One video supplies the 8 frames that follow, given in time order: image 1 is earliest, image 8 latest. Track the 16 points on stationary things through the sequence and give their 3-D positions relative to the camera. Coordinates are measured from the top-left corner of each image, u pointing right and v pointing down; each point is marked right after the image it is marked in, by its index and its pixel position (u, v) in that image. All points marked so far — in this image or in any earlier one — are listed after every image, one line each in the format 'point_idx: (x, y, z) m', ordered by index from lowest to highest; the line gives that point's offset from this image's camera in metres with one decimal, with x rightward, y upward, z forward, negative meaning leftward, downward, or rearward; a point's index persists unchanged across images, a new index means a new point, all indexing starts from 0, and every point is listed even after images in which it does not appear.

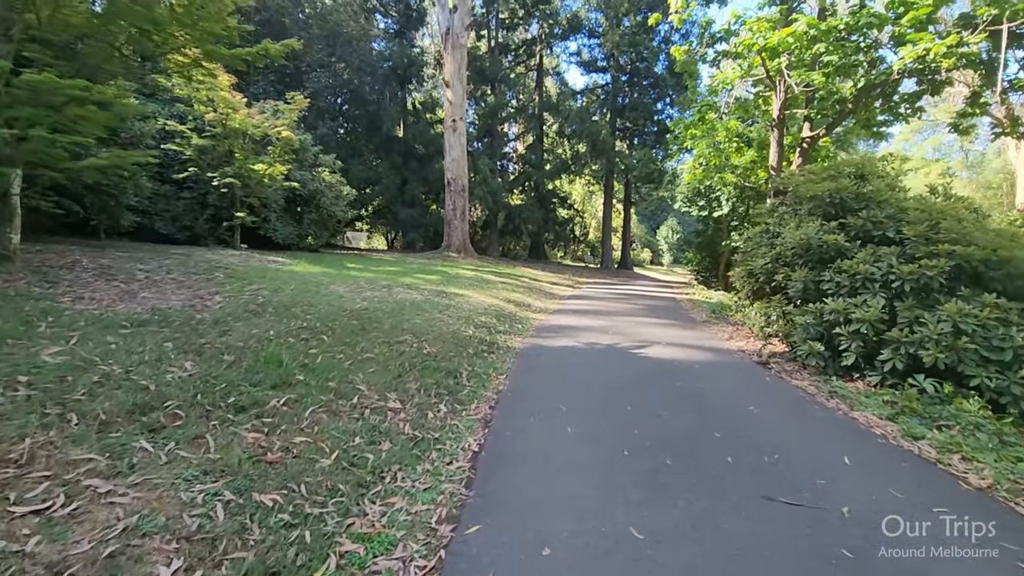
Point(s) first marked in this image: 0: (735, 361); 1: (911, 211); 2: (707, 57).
0: (+3.1, -1.0, +7.2) m
1: (+4.8, +0.9, +6.2) m
2: (+6.8, +8.0, +18.1) m
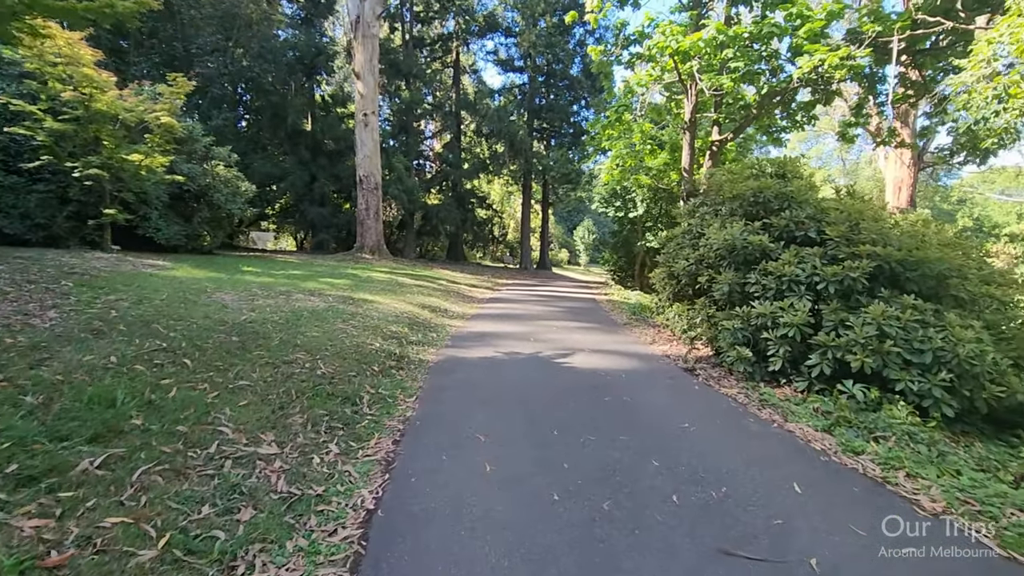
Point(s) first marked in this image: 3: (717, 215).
0: (+2.0, -1.1, +6.9) m
1: (+3.8, +0.9, +6.2) m
2: (+3.8, +8.0, +18.2) m
3: (+3.1, +1.1, +7.6) m
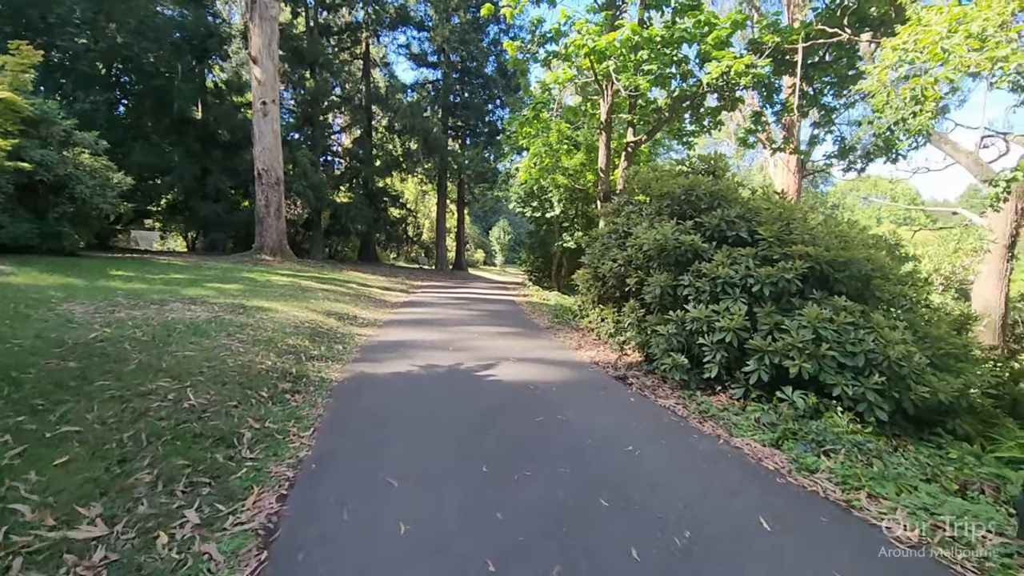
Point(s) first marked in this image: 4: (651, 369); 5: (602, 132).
0: (+1.0, -1.1, +6.4) m
1: (+2.9, +0.9, +6.0) m
2: (+0.9, +7.9, +17.9) m
3: (+1.9, +1.0, +7.3) m
4: (+1.7, -1.0, +6.3) m
5: (+3.0, +5.3, +17.6) m
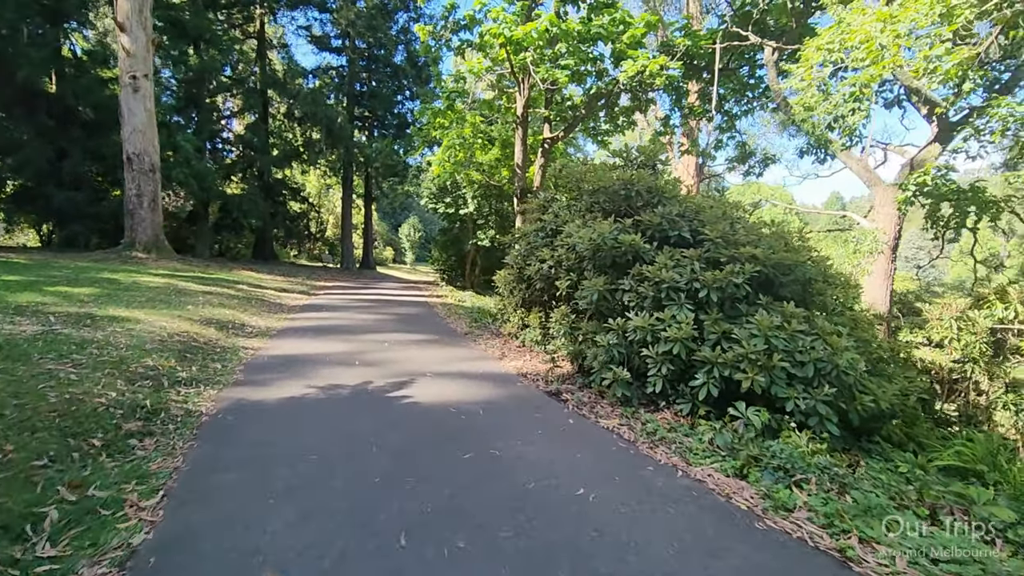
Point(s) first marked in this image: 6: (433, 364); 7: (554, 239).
0: (+0.1, -1.1, +5.7) m
1: (+2.0, +0.8, +5.6) m
2: (-2.0, +7.9, +17.0) m
3: (+0.9, +1.0, +6.7) m
4: (+0.8, -1.0, +5.7) m
5: (+0.2, +5.3, +17.0) m
6: (-1.1, -1.0, +7.1) m
7: (+0.6, +0.7, +7.0) m
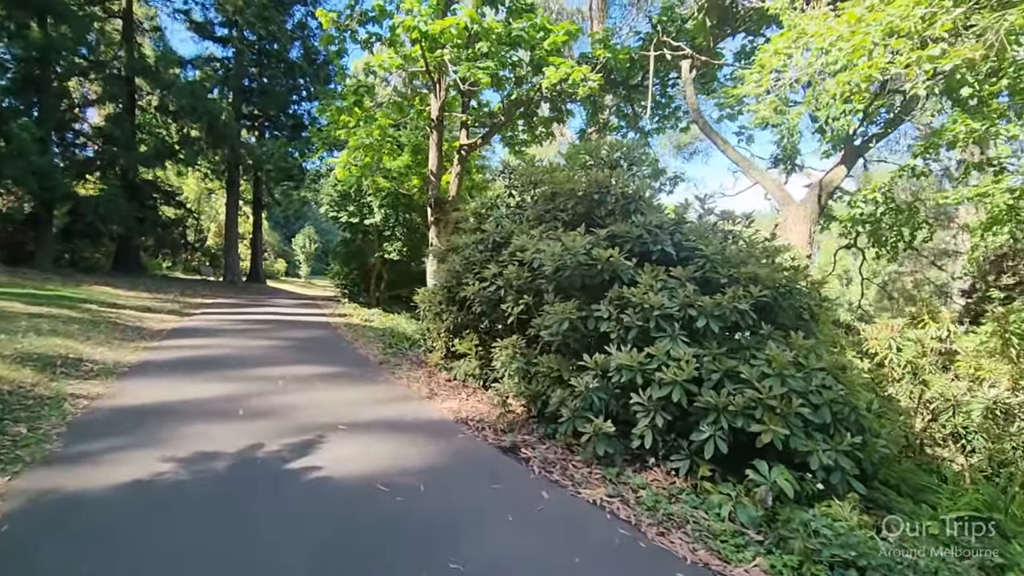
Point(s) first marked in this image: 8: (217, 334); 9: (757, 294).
0: (-0.3, -1.4, +4.4) m
1: (+1.5, +0.6, +4.7) m
2: (-4.5, +7.4, +15.3) m
3: (+0.2, +0.7, +5.6) m
4: (+0.3, -1.3, +4.6) m
5: (-2.4, +4.7, +15.7) m
6: (-1.8, -1.3, +5.5) m
7: (-0.1, +0.4, +5.8) m
8: (-6.0, -0.9, +10.7) m
9: (+1.9, 0.0, +4.0) m
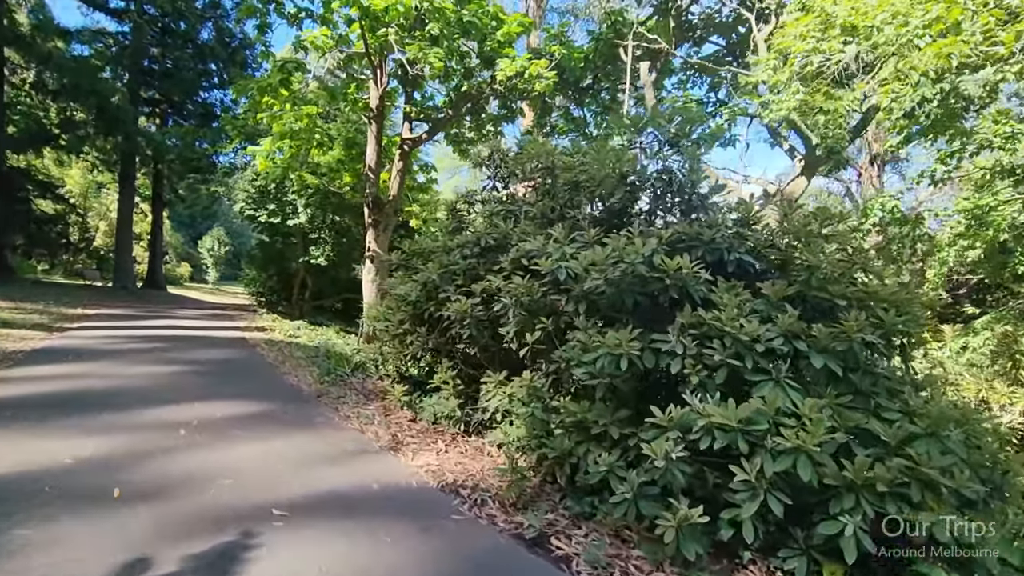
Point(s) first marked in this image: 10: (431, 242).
0: (-0.2, -1.5, +3.0) m
1: (+1.6, +0.5, +3.6) m
2: (-5.9, +7.2, +13.4) m
3: (+0.2, +0.6, +4.3) m
4: (+0.5, -1.4, +3.3) m
5: (-3.8, +4.5, +14.0) m
6: (-1.8, -1.4, +3.9) m
7: (-0.1, +0.2, +4.5) m
8: (-6.7, -1.1, +8.5) m
9: (+2.1, -0.2, +3.0) m
10: (-1.0, +0.5, +5.7) m
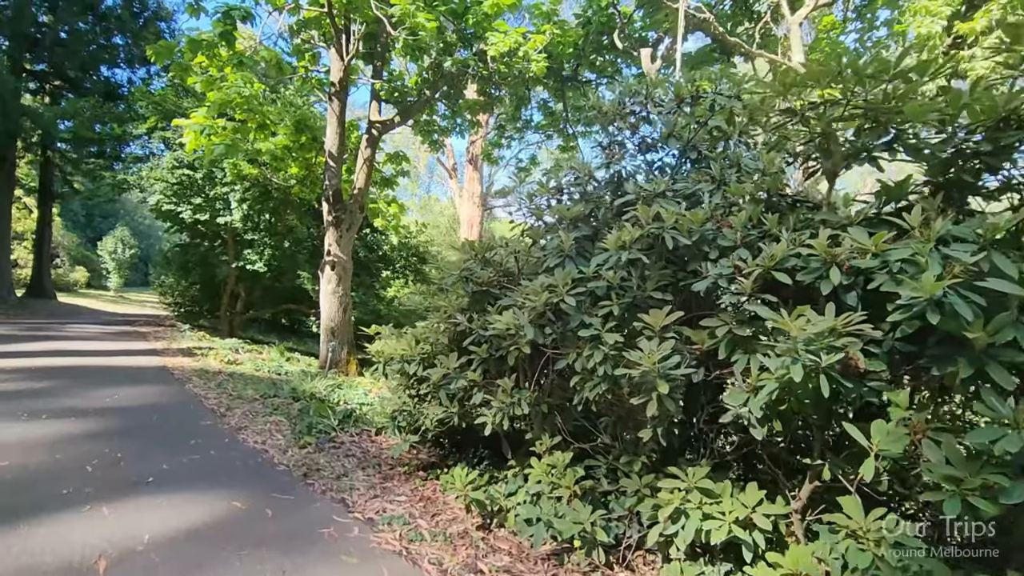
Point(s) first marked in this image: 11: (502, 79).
0: (+1.0, -1.7, +1.1) m
1: (+2.7, +0.3, +2.0) m
2: (-6.0, +6.9, +10.7) m
3: (+1.2, +0.4, +2.5) m
4: (+1.6, -1.6, +1.4) m
5: (-4.0, +4.2, +11.6) m
6: (-0.7, -1.6, +1.8) m
7: (+0.8, +0.1, +2.6) m
8: (-6.2, -1.3, +5.6) m
9: (+3.3, -0.3, +1.3) m
10: (-0.1, +0.3, +3.6) m
11: (-0.3, +4.6, +11.5) m
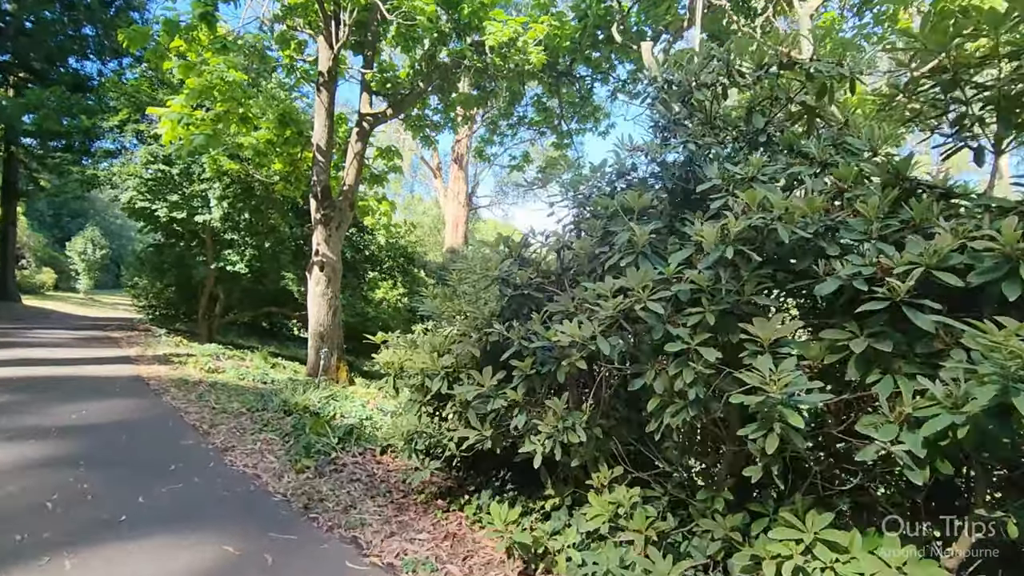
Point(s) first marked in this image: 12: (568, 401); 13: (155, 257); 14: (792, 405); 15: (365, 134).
0: (+1.4, -1.7, +0.6) m
1: (+3.0, +0.3, +1.5) m
2: (-6.0, +6.8, +10.0) m
3: (+1.5, +0.4, +2.0) m
4: (+1.9, -1.6, +1.0) m
5: (-4.1, +4.2, +11.0) m
6: (-0.4, -1.6, +1.2) m
7: (+1.1, +0.1, +2.1) m
8: (-6.0, -1.4, +4.9) m
9: (+3.6, -0.3, +0.9) m
10: (+0.1, +0.3, +3.1) m
11: (-0.3, +4.6, +11.0) m
12: (+0.1, -0.6, +2.9) m
13: (-9.7, +0.9, +14.3) m
14: (+0.9, -0.4, +1.9) m
15: (-3.3, +3.4, +11.7) m
